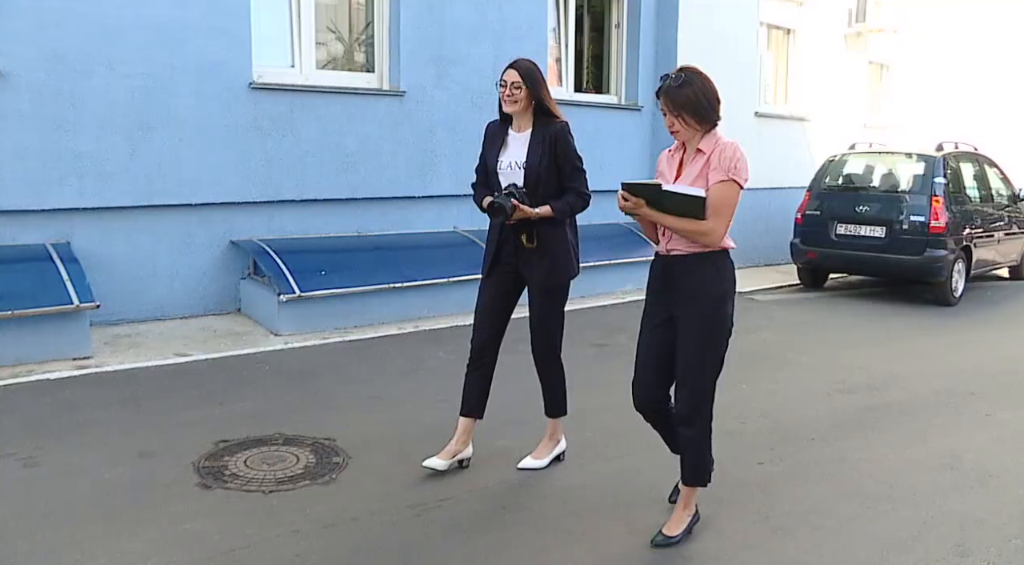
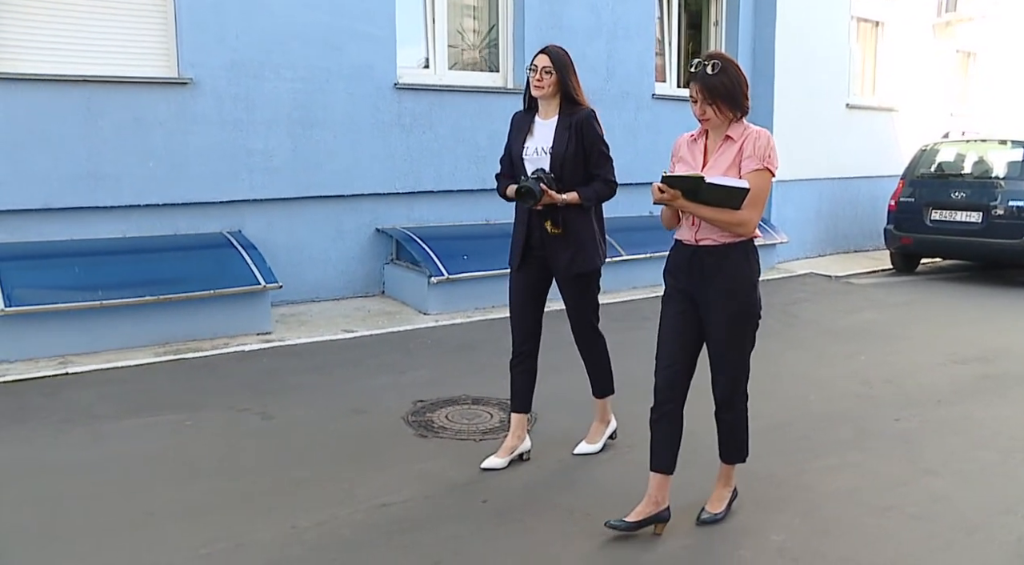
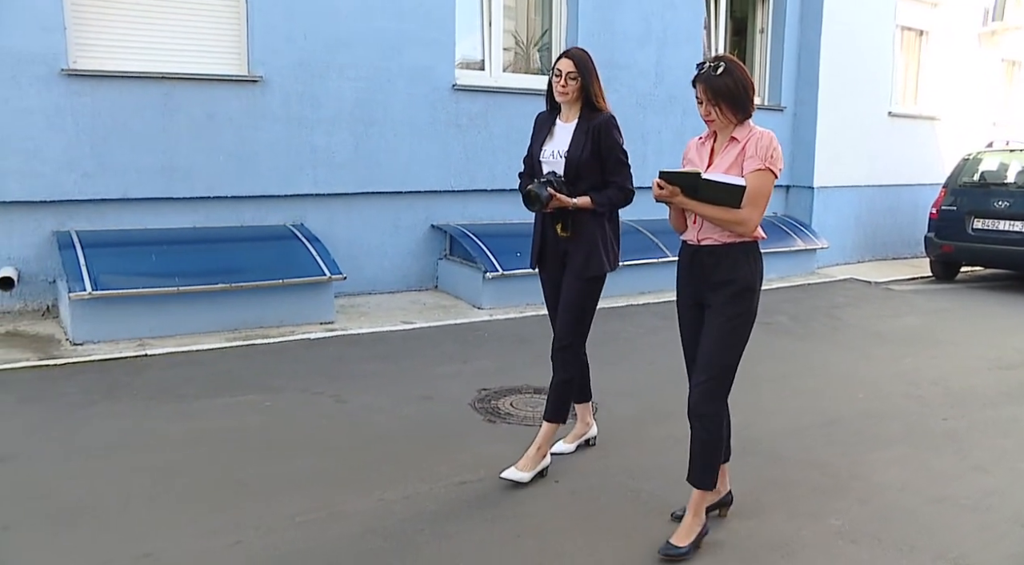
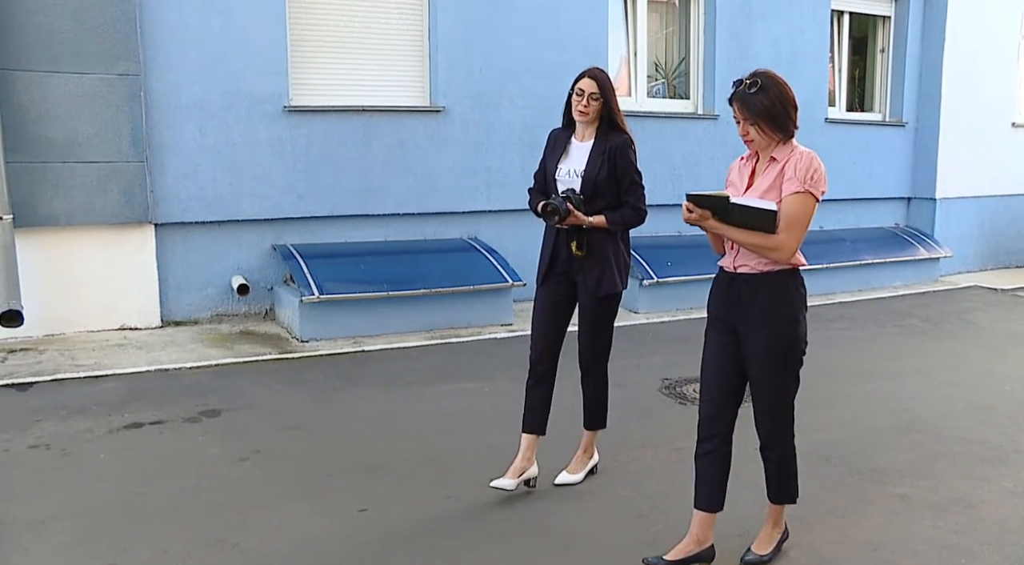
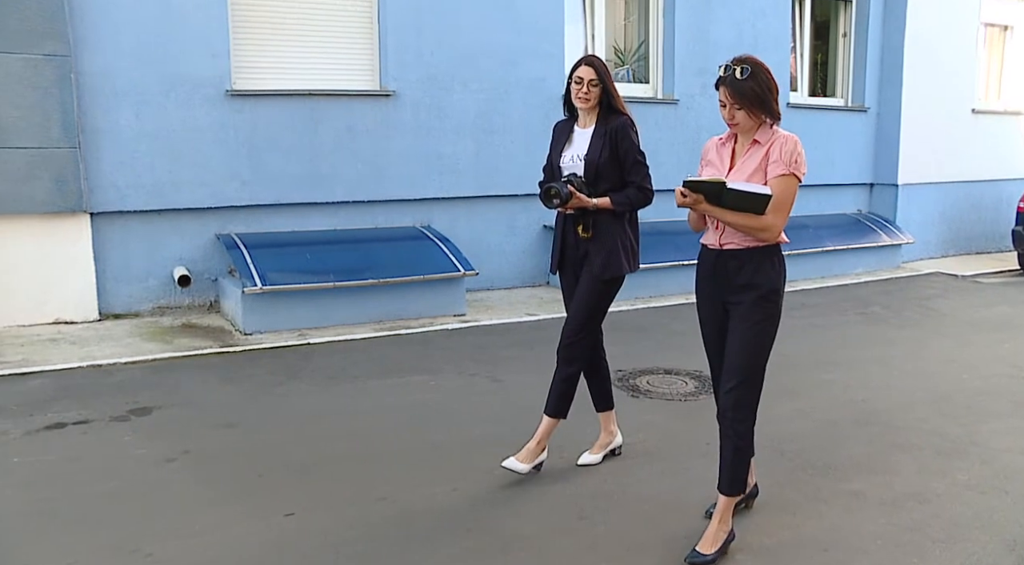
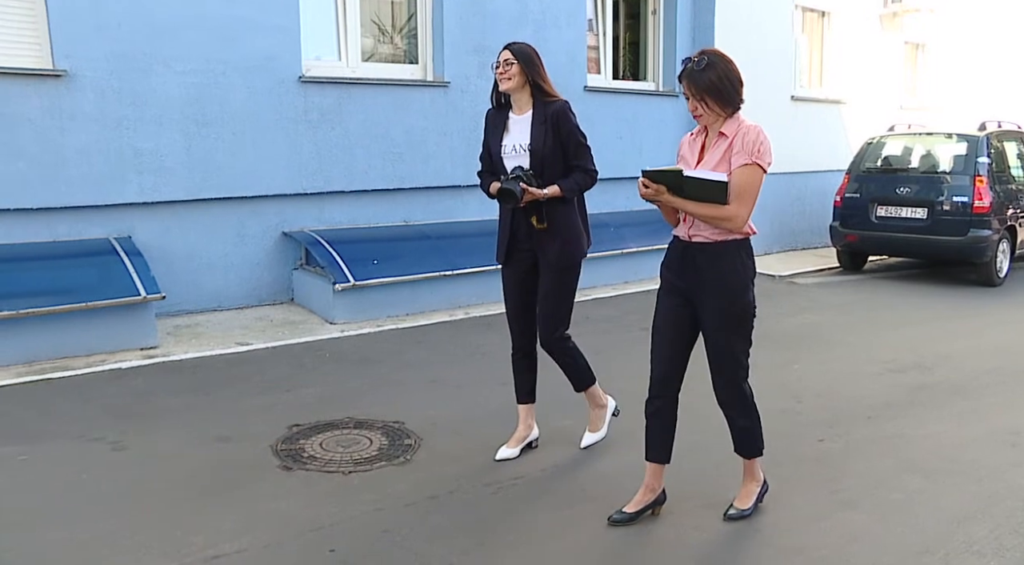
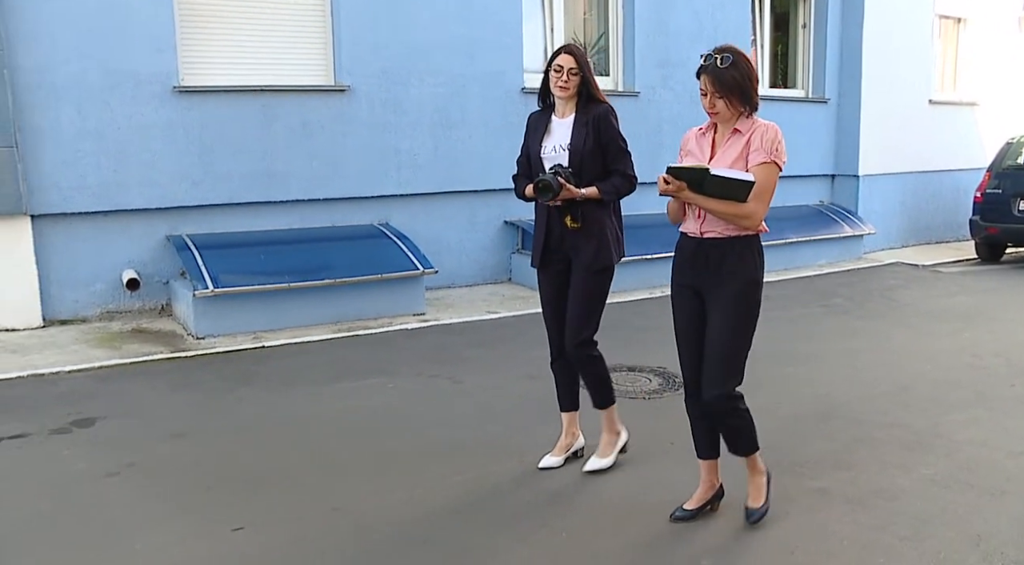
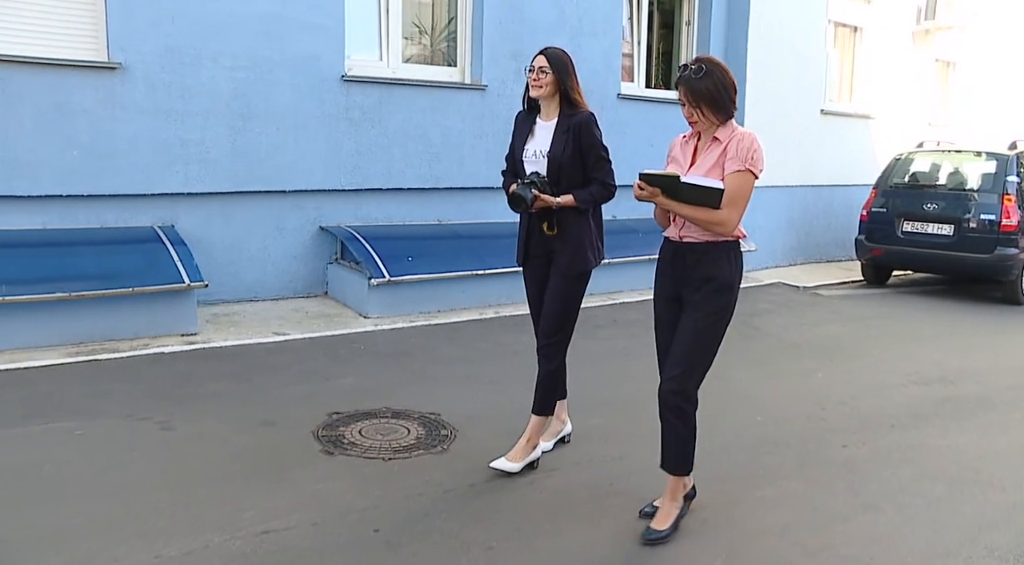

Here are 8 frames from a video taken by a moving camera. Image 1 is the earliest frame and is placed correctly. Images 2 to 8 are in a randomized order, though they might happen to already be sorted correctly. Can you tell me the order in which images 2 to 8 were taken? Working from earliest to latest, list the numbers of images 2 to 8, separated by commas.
6, 8, 2, 3, 7, 5, 4
